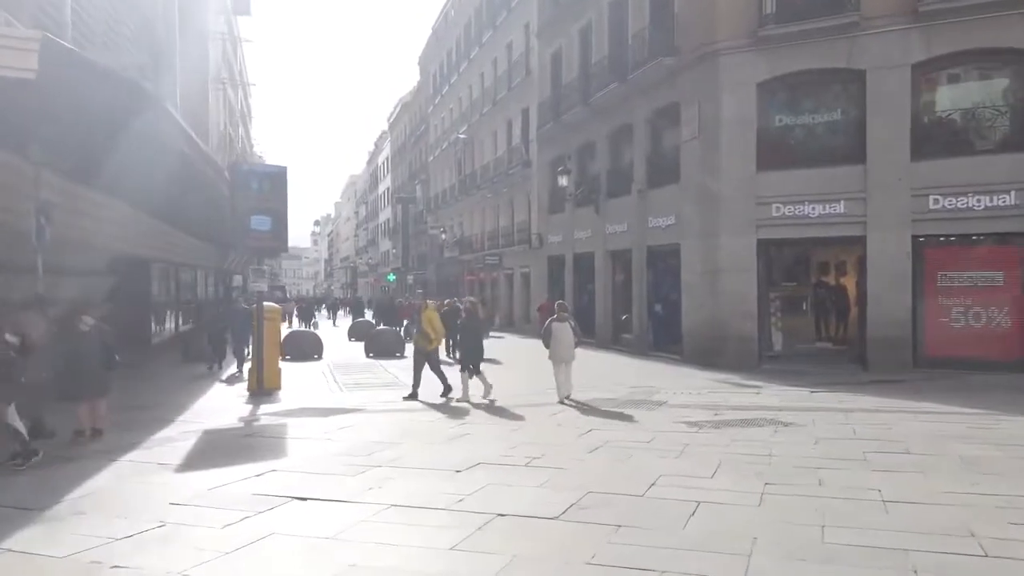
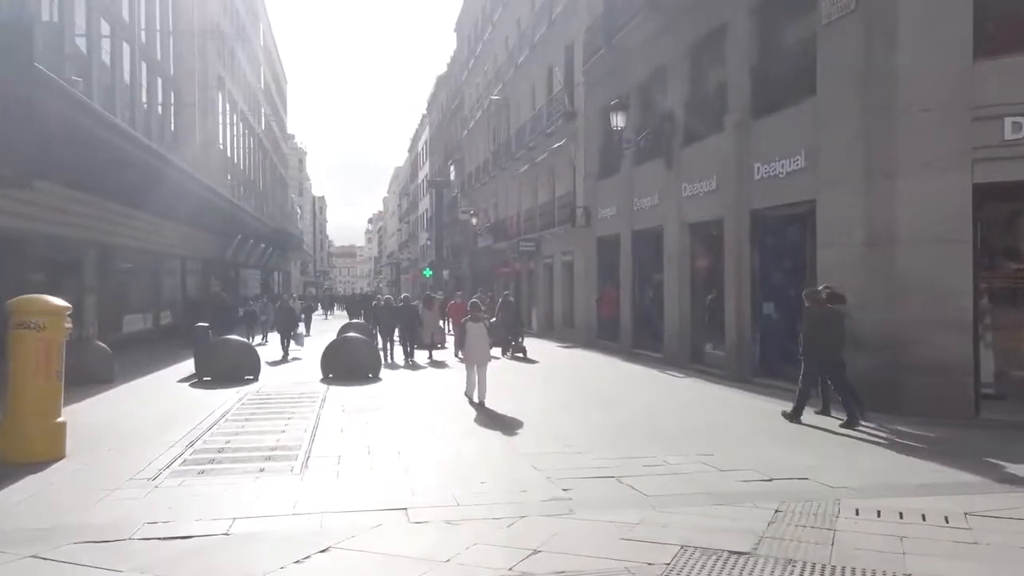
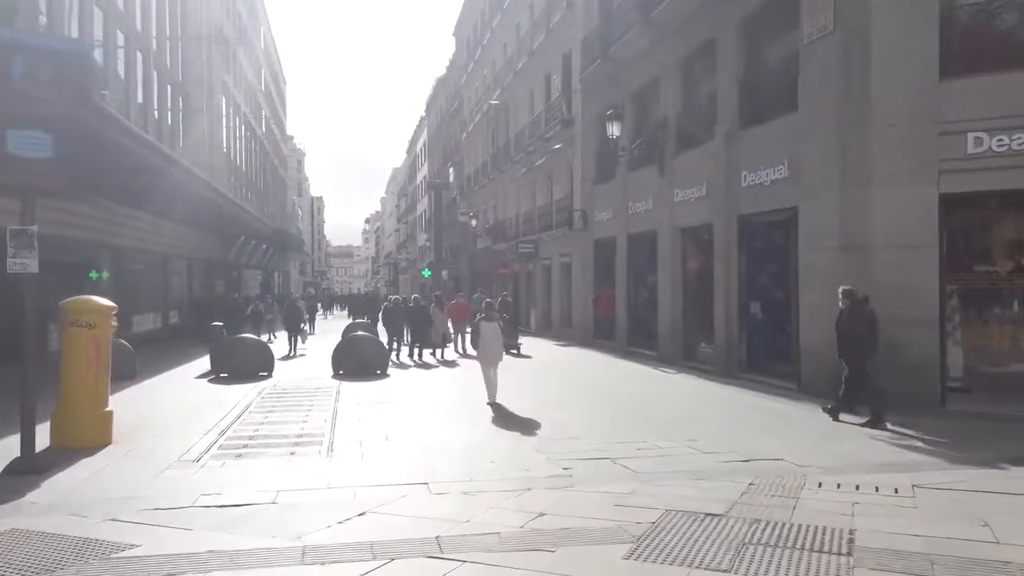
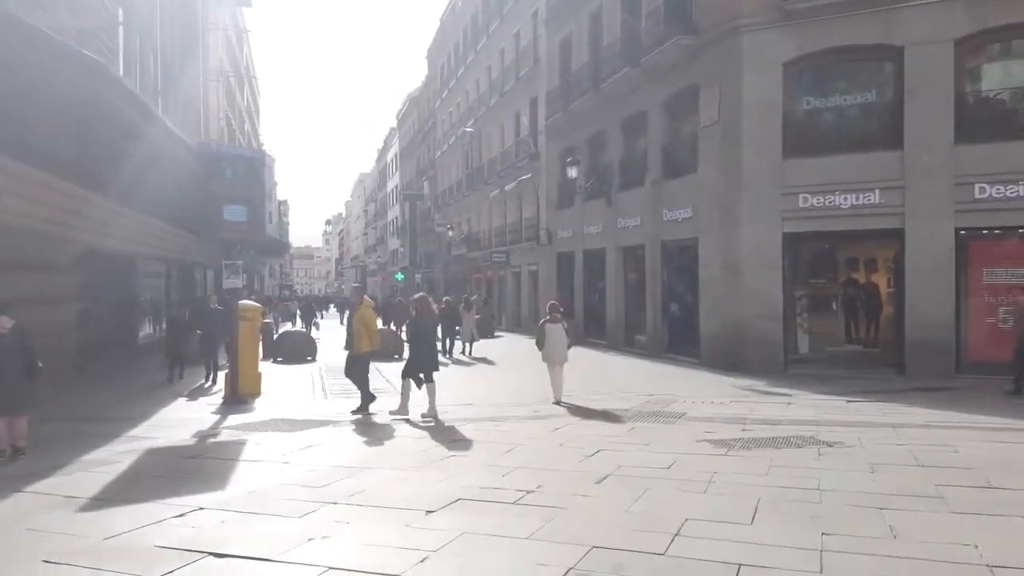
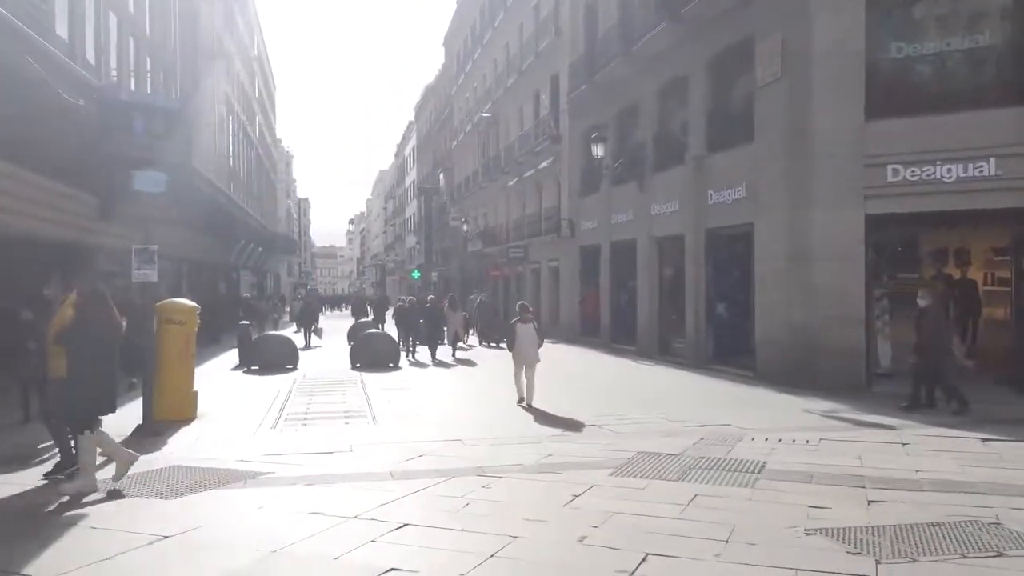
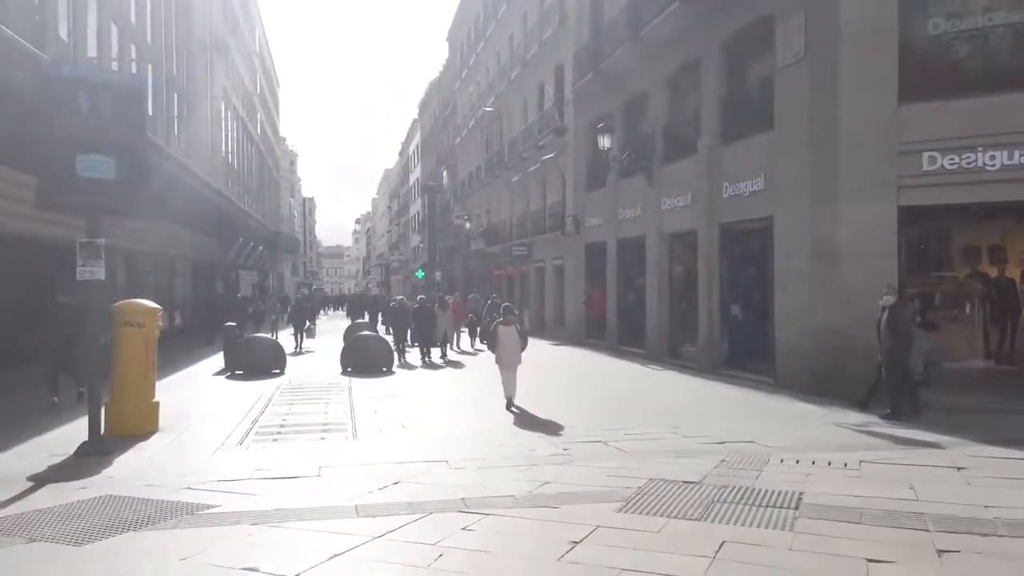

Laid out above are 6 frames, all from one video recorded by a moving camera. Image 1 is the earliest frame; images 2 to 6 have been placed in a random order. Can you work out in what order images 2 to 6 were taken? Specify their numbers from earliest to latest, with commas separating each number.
4, 5, 6, 3, 2
